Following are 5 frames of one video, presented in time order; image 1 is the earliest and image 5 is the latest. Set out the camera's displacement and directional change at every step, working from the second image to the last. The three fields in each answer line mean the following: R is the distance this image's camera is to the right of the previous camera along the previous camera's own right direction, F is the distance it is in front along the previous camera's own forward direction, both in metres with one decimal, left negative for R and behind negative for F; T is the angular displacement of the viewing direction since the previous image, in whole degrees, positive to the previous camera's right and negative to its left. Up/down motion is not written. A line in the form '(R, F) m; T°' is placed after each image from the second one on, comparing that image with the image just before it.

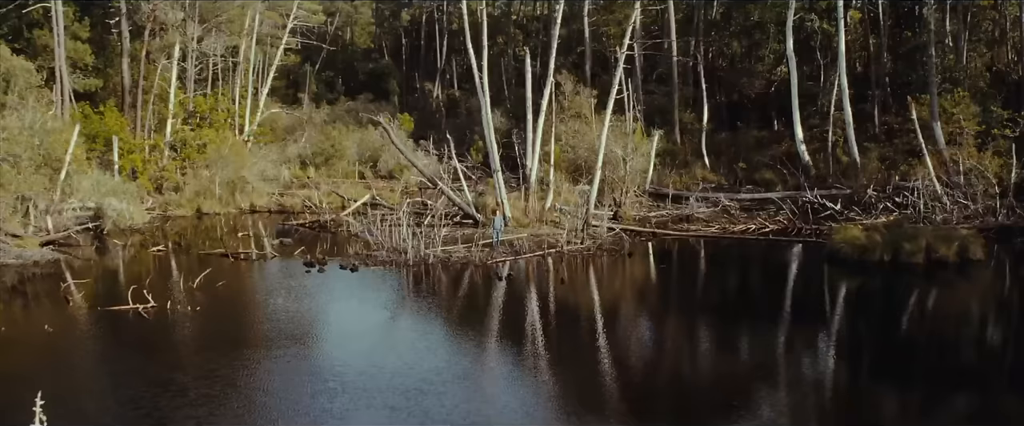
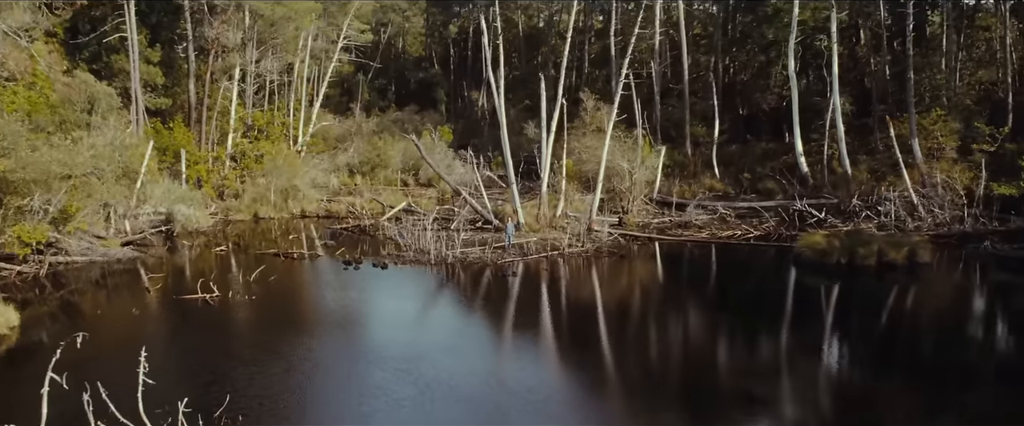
(+0.5, -1.8) m; -2°
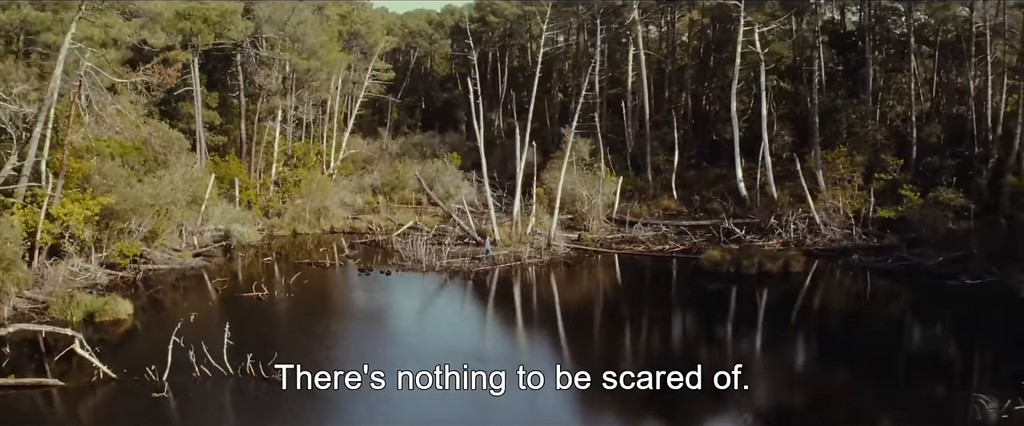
(+0.8, -4.1) m; -2°
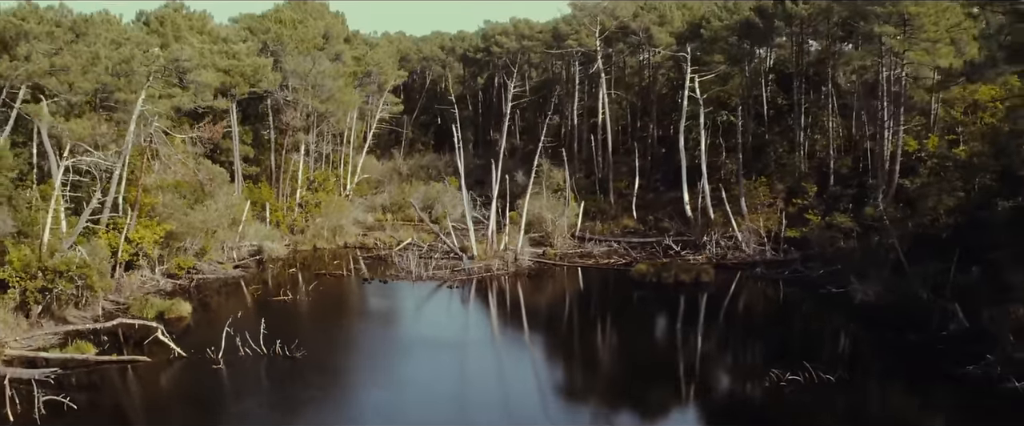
(+0.9, -4.5) m; -1°
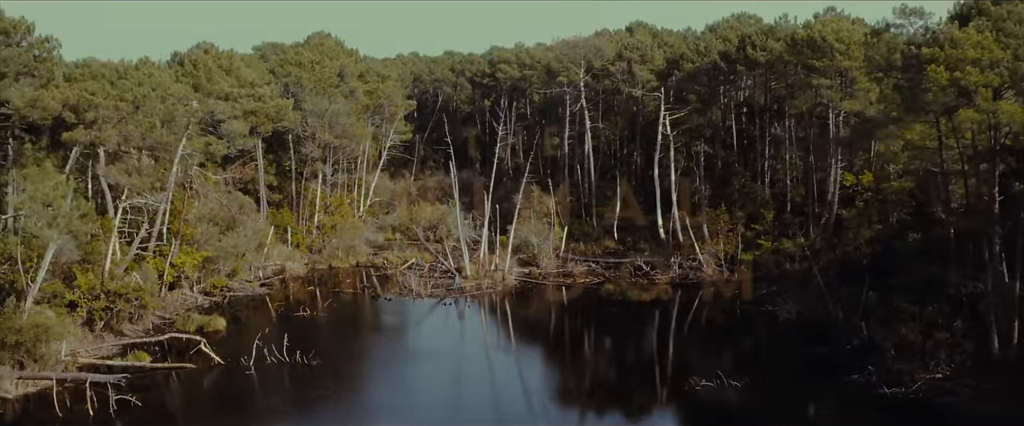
(+0.6, -3.5) m; -1°
